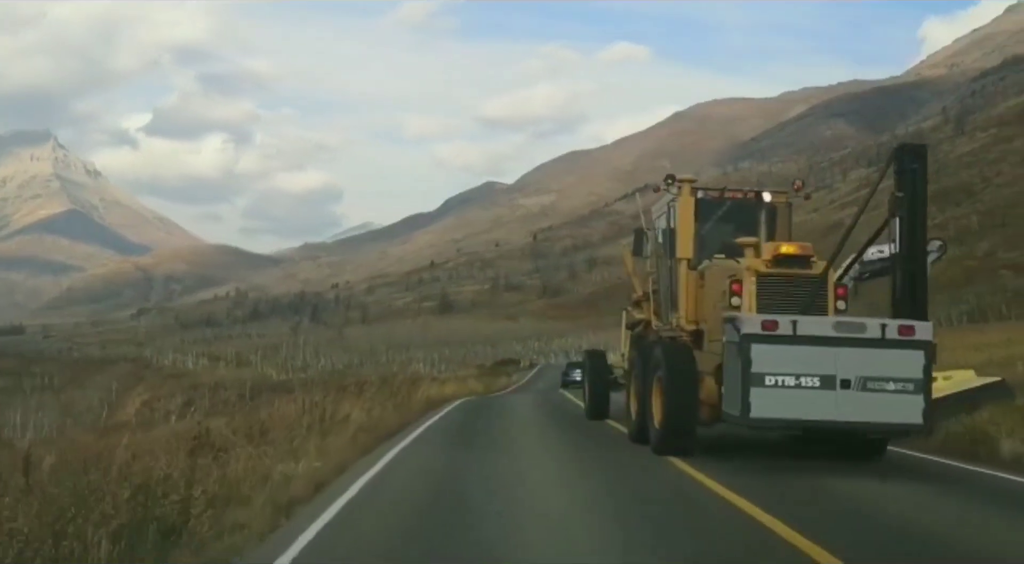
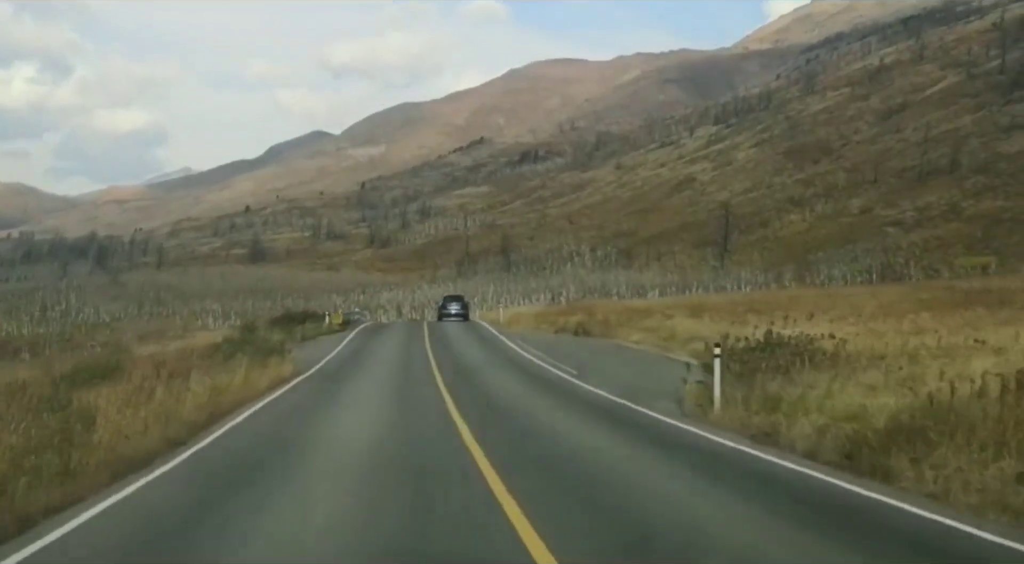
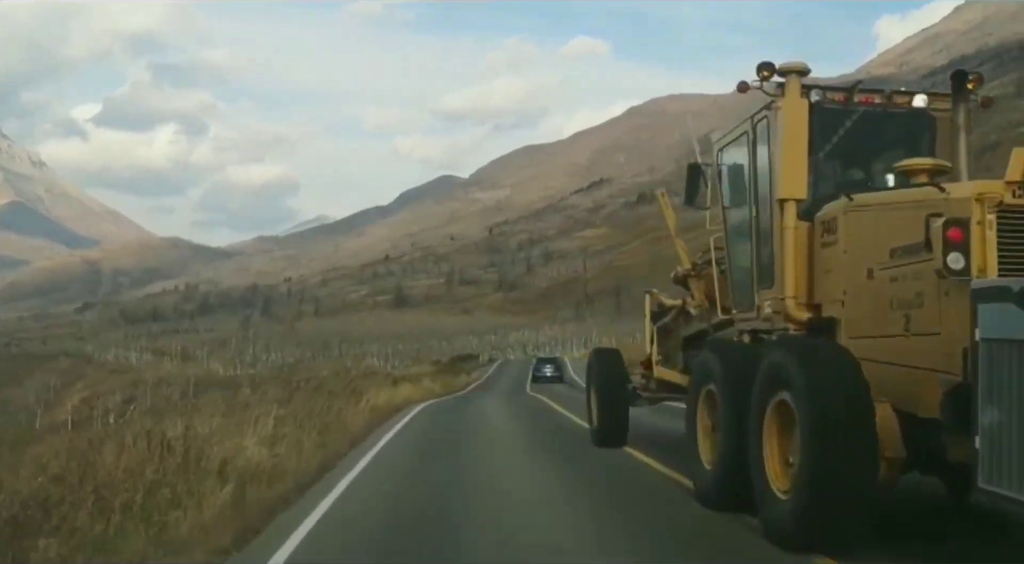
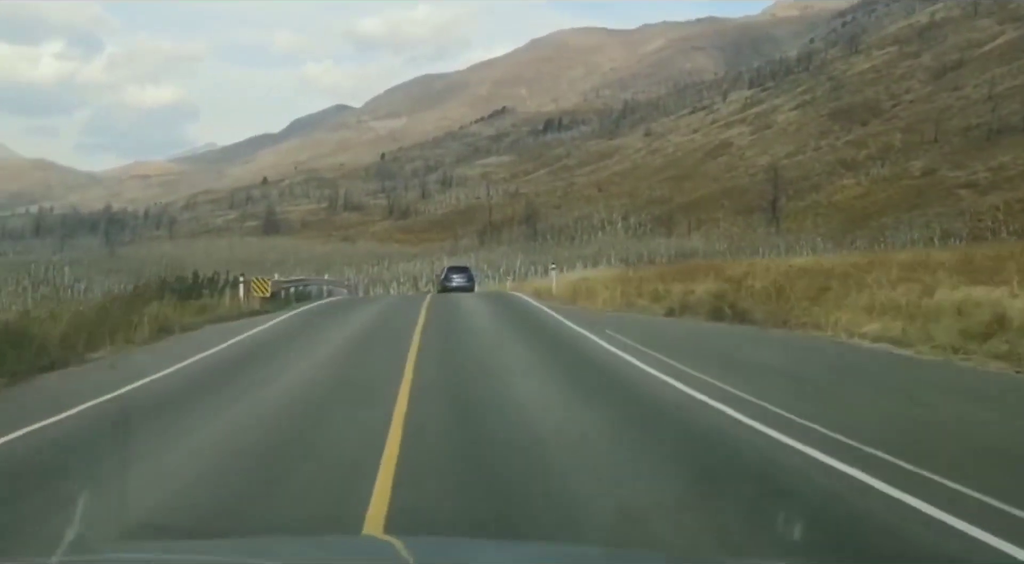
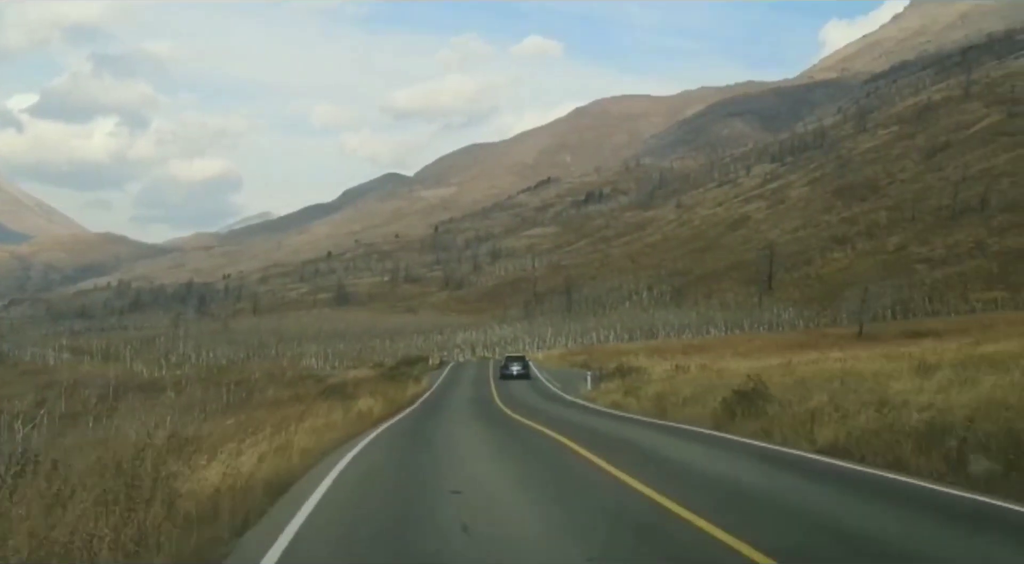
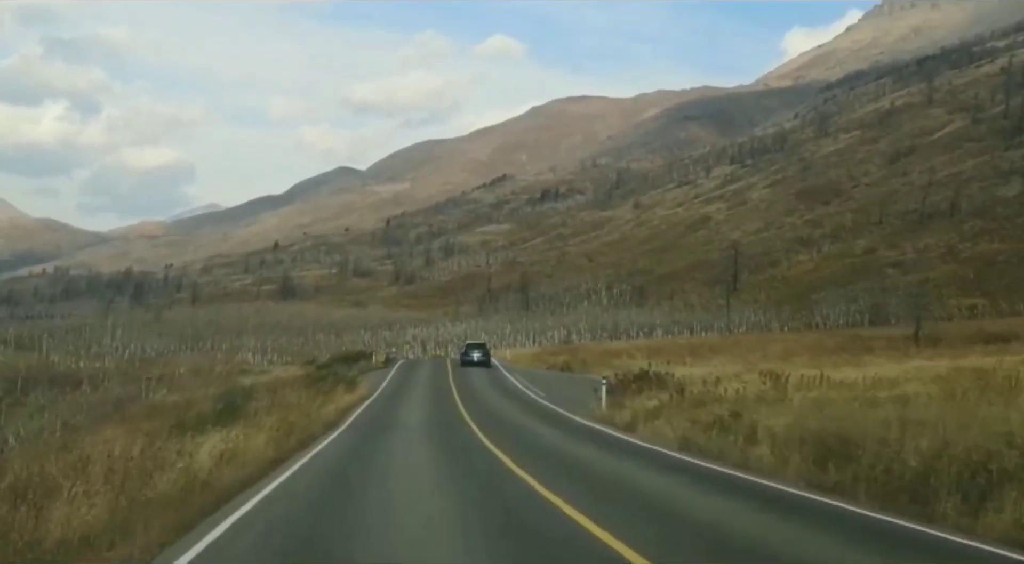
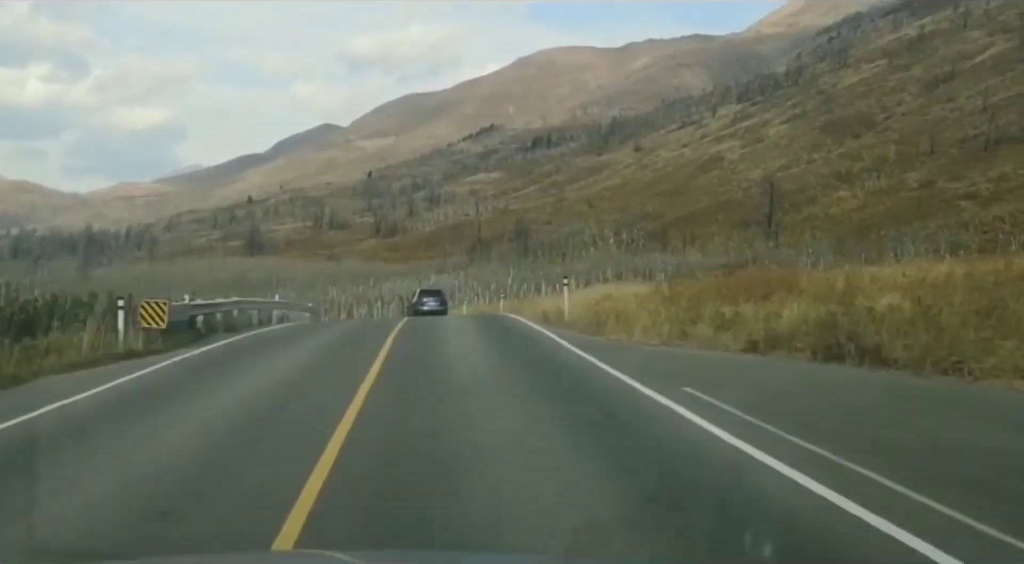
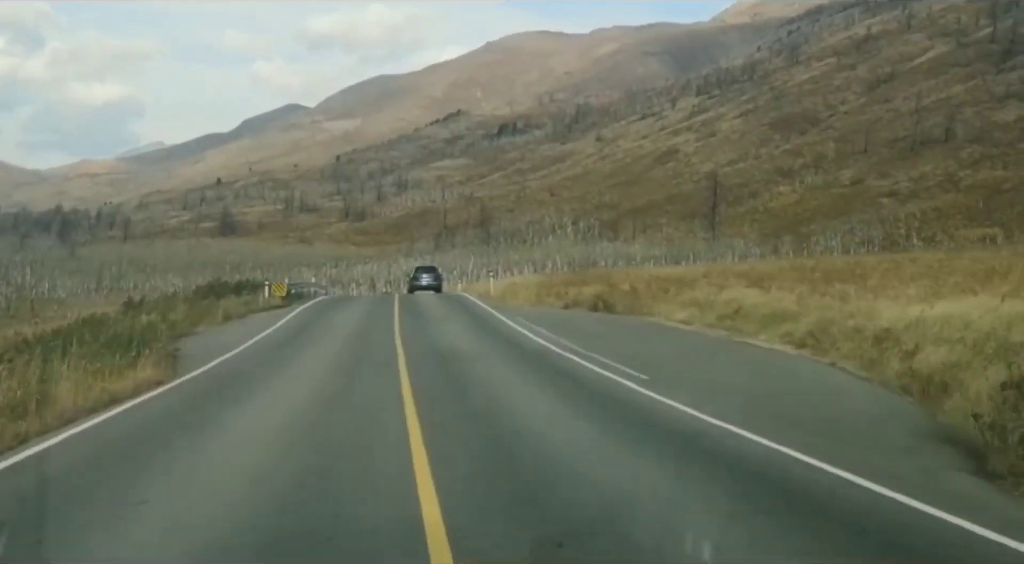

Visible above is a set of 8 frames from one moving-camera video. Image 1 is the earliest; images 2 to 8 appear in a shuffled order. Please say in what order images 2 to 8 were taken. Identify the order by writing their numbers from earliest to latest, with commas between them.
3, 5, 6, 2, 8, 4, 7
